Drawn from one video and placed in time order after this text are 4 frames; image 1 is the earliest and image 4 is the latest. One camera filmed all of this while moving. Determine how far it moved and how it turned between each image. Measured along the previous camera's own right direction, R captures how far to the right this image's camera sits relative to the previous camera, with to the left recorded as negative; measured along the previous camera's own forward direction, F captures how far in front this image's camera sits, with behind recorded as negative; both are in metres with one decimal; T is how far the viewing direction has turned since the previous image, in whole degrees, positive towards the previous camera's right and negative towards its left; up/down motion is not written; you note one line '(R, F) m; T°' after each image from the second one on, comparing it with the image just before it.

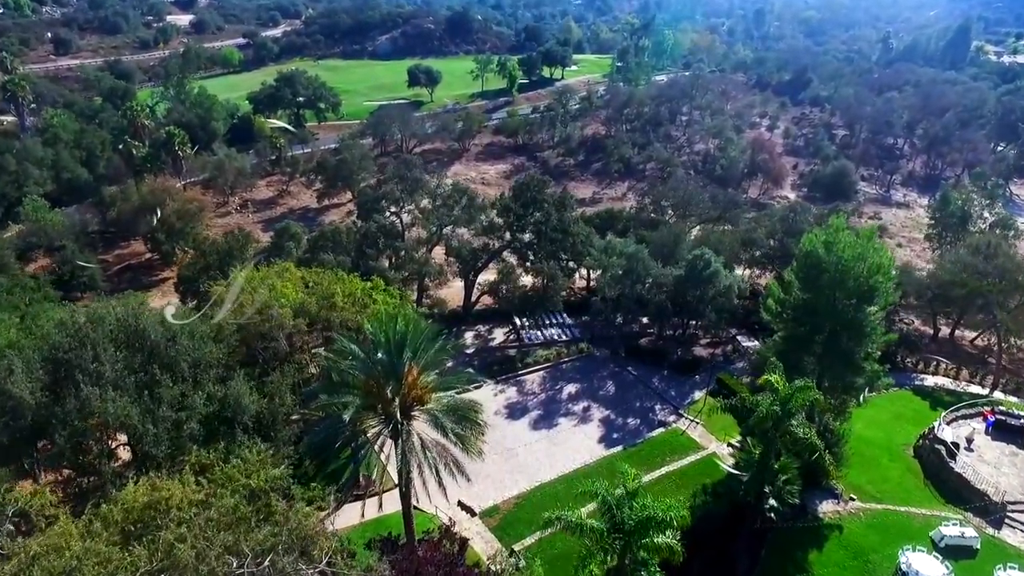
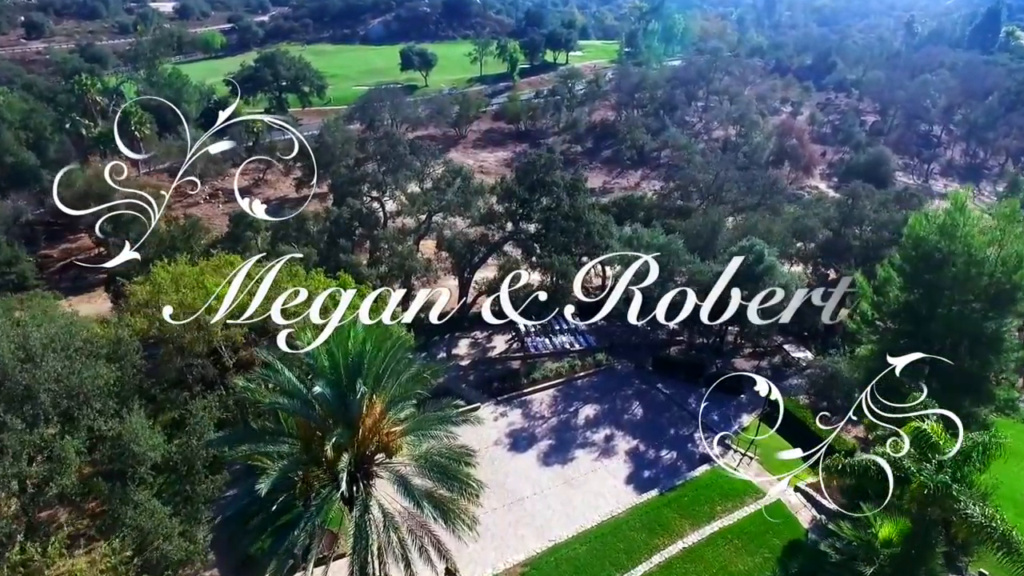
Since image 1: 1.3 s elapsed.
(-0.1, +7.7) m; 0°
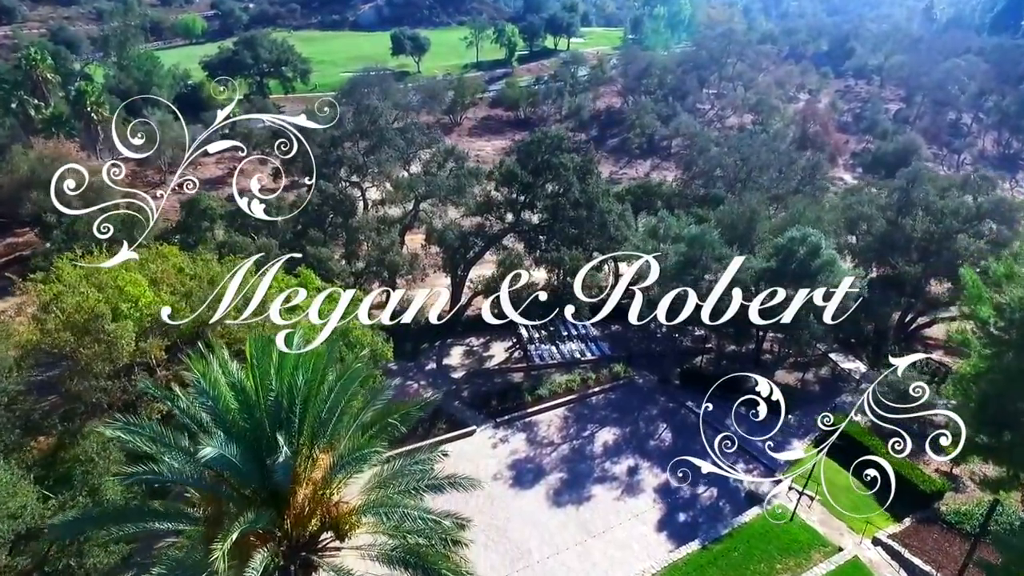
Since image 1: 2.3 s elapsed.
(-0.1, +5.7) m; 0°
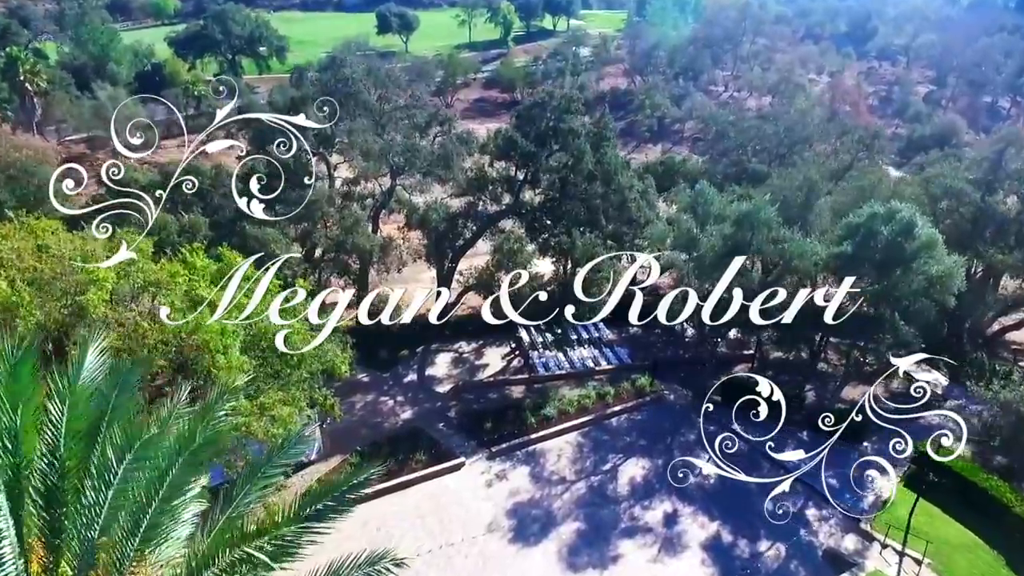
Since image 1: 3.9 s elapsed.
(-0.1, +6.4) m; 0°
